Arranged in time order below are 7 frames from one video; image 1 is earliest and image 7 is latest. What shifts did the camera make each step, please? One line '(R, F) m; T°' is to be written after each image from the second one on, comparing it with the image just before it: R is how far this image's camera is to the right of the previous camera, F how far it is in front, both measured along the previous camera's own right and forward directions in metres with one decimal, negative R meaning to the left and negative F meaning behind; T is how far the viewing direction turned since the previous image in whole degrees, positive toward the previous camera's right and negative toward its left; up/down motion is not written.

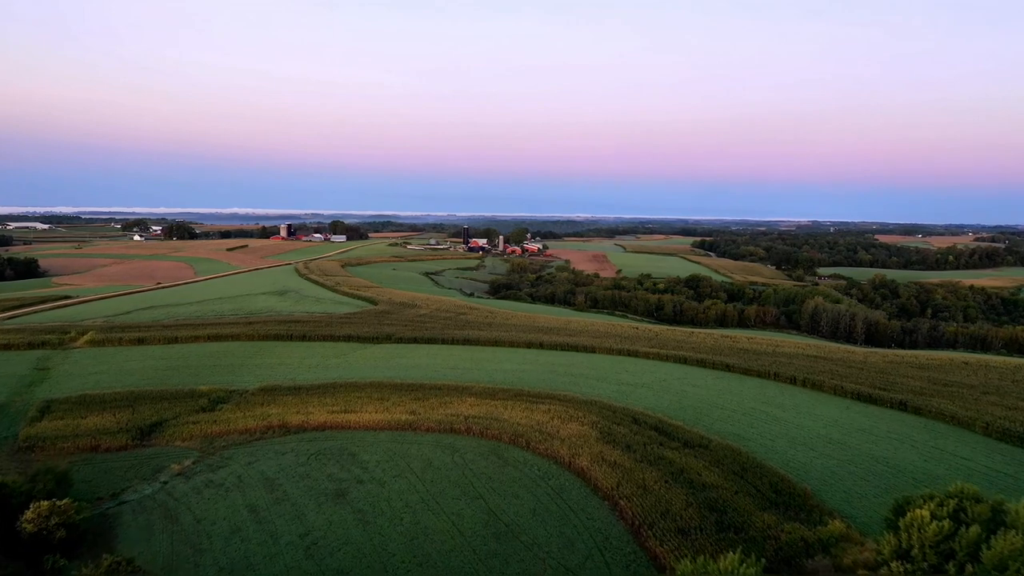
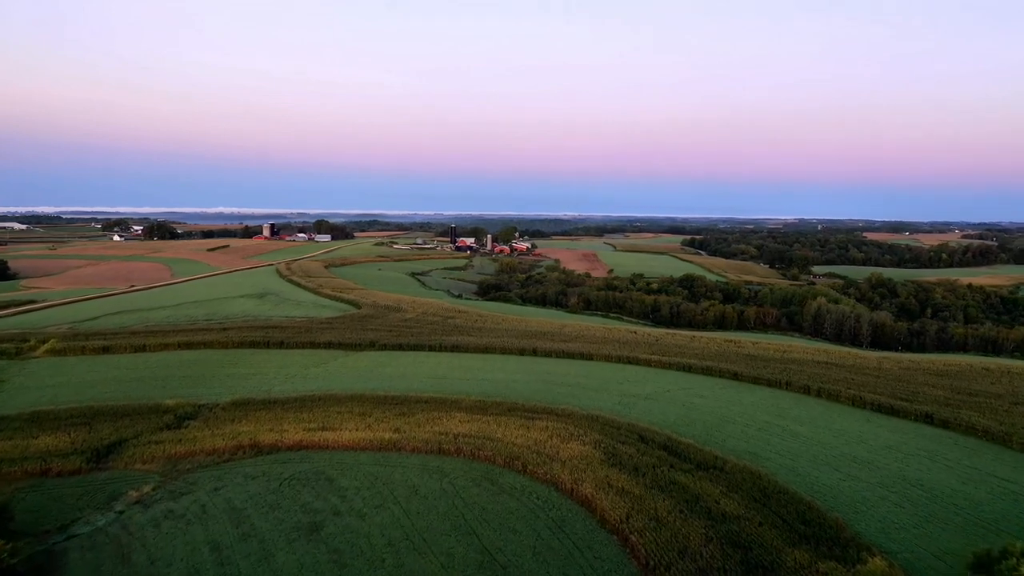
(-0.1, +1.1) m; +1°
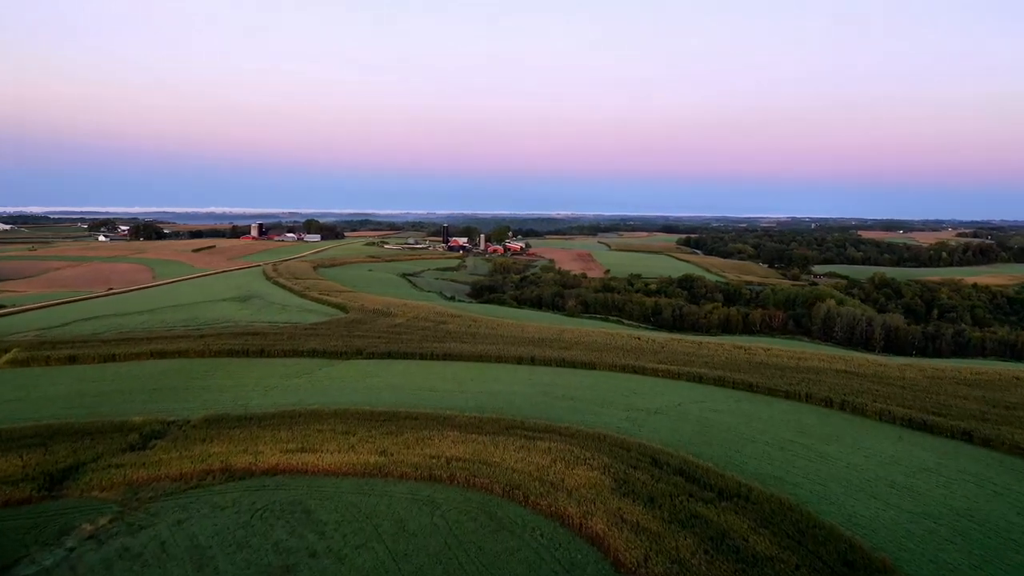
(-0.1, +1.1) m; +1°
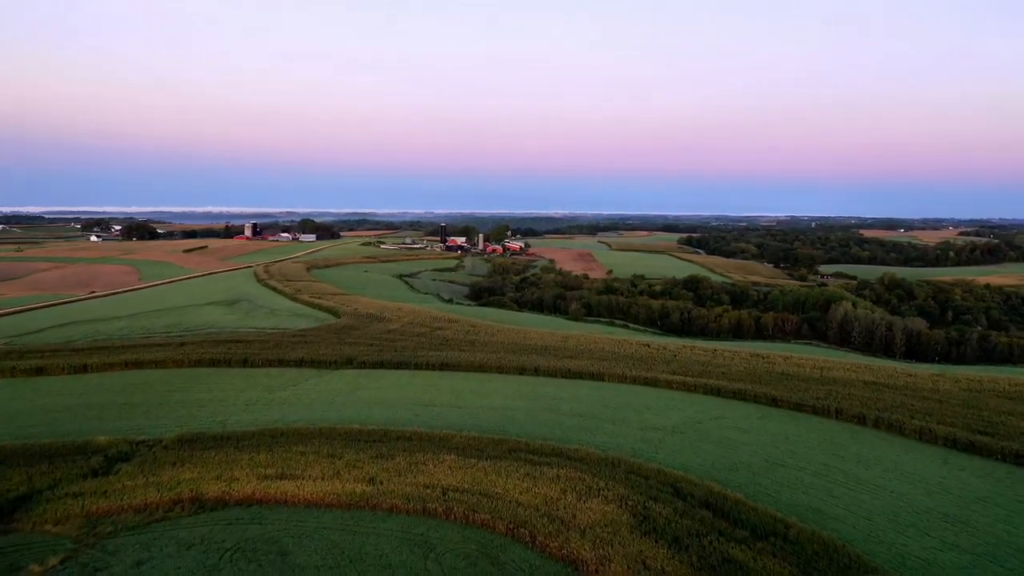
(-0.1, +1.1) m; 0°
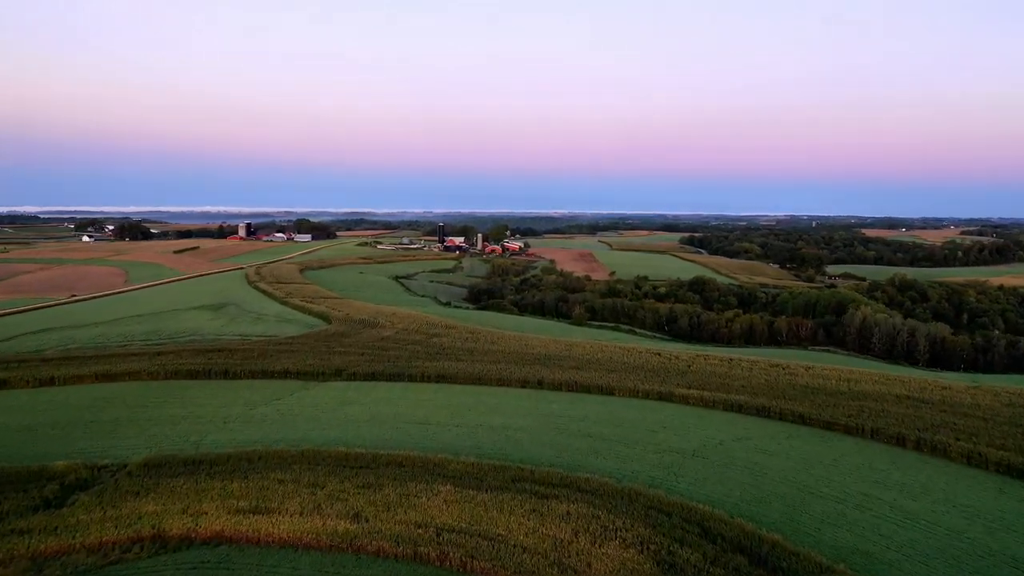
(-0.1, +1.1) m; 0°
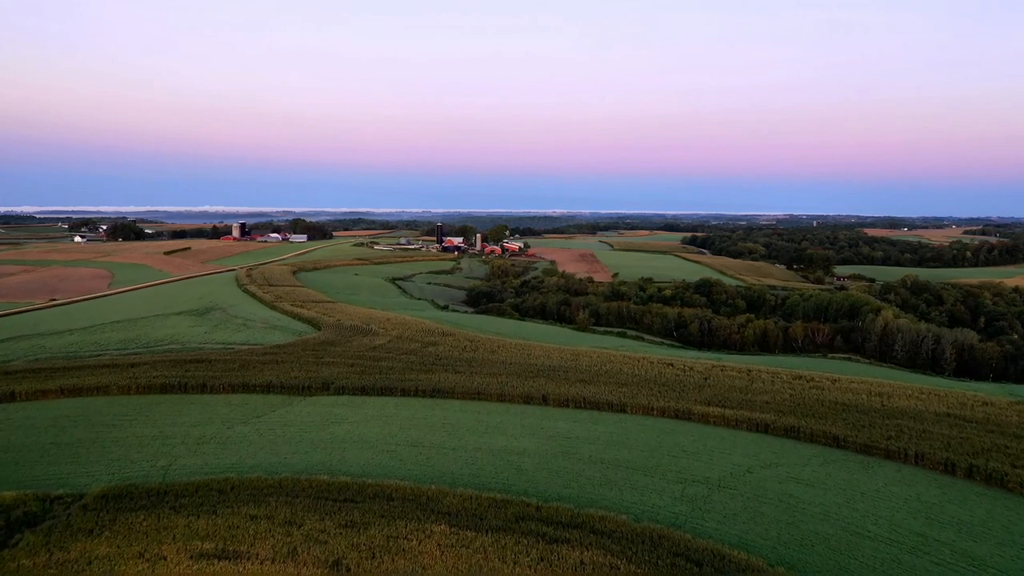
(-0.1, +1.1) m; 0°
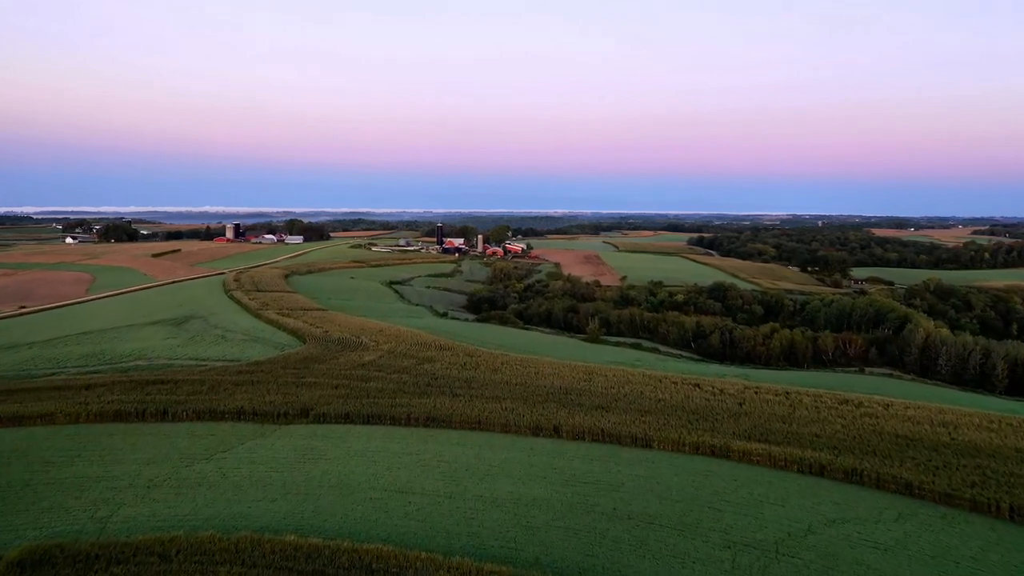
(-0.1, +1.7) m; 0°
